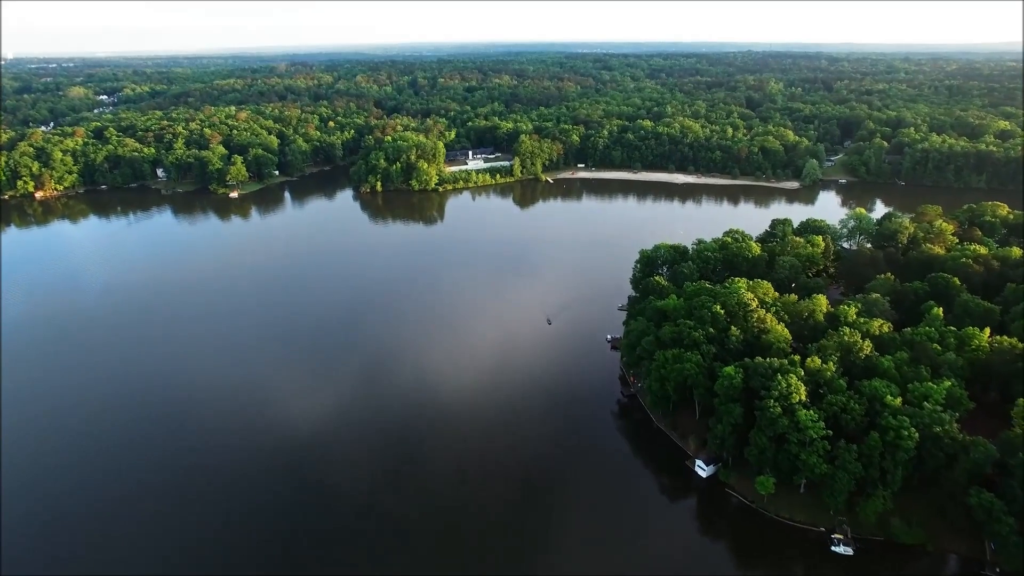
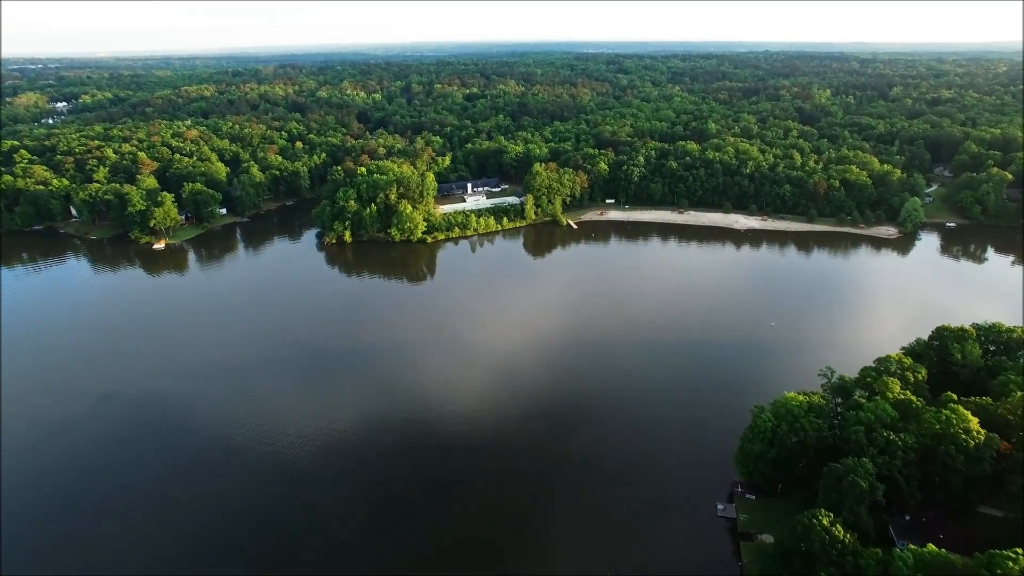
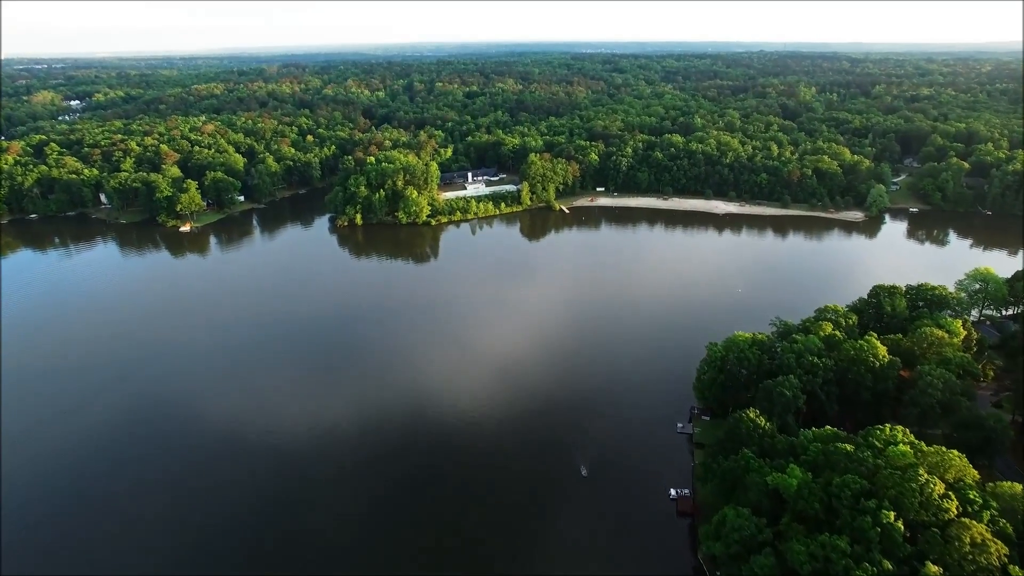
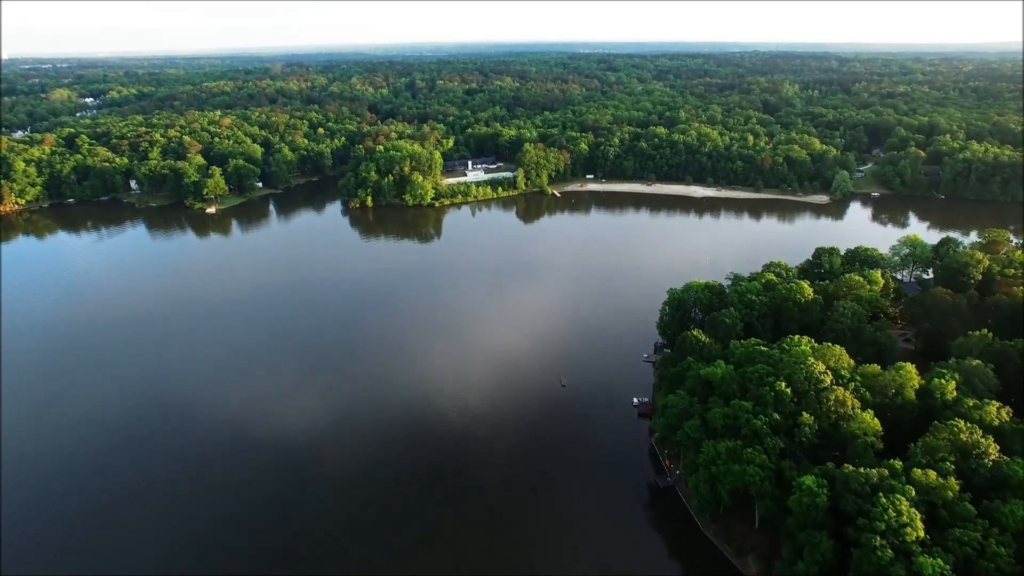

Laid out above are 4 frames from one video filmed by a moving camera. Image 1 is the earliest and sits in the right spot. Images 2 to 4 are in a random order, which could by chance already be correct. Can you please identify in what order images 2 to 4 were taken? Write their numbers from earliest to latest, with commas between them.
4, 3, 2
